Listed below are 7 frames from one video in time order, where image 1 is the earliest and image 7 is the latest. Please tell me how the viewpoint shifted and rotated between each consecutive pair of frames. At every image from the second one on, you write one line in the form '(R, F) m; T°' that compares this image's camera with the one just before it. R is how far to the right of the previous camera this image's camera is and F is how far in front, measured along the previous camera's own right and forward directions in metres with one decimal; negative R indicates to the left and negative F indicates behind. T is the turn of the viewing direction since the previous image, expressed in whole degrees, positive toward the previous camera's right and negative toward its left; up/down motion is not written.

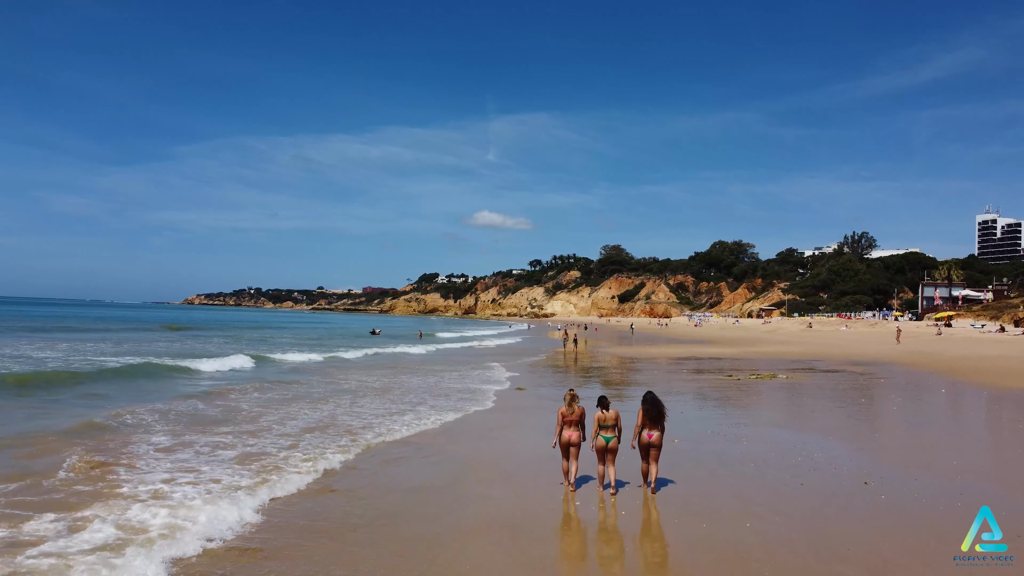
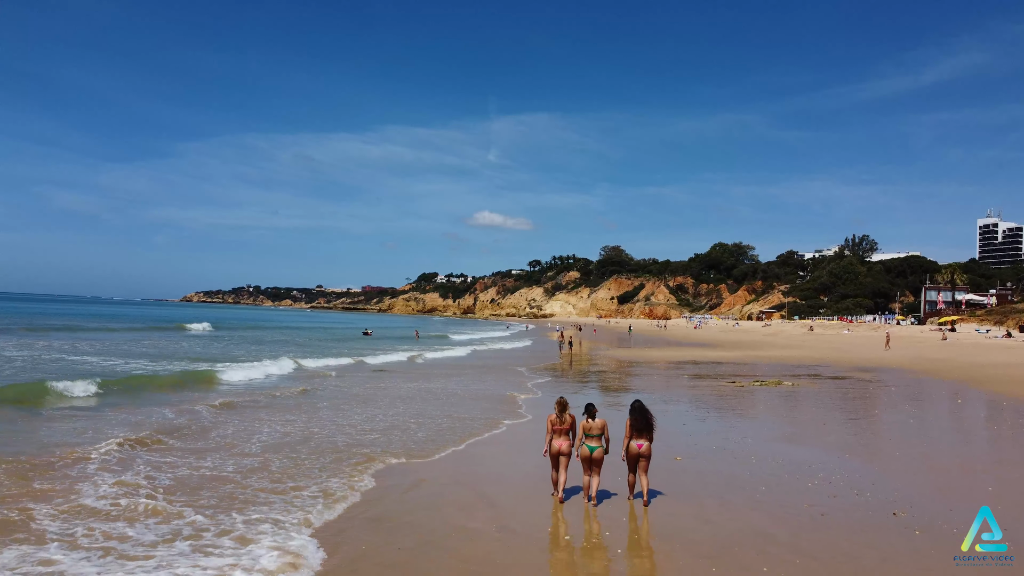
(+0.1, +0.5) m; 0°
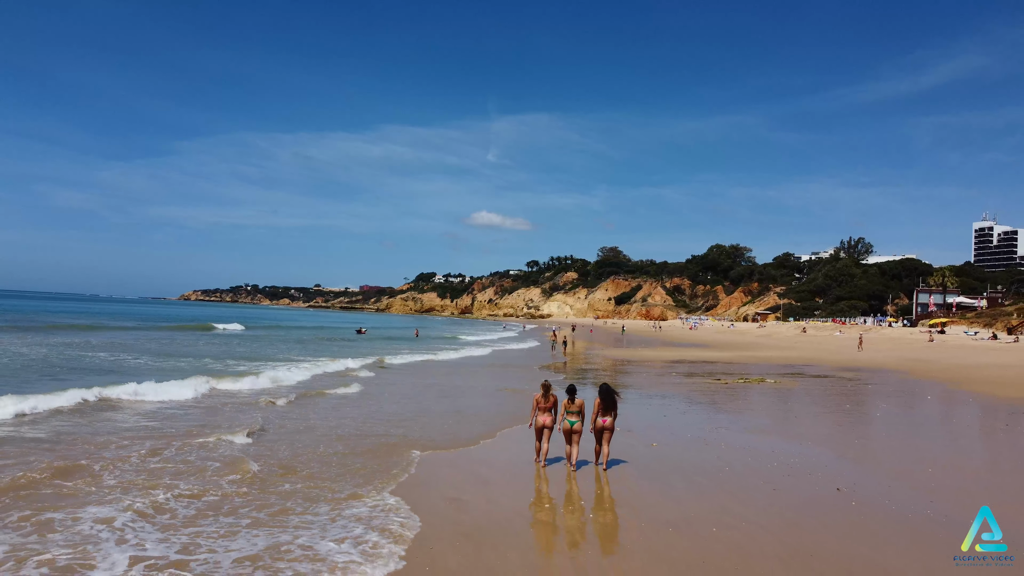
(+0.1, -0.4) m; 0°
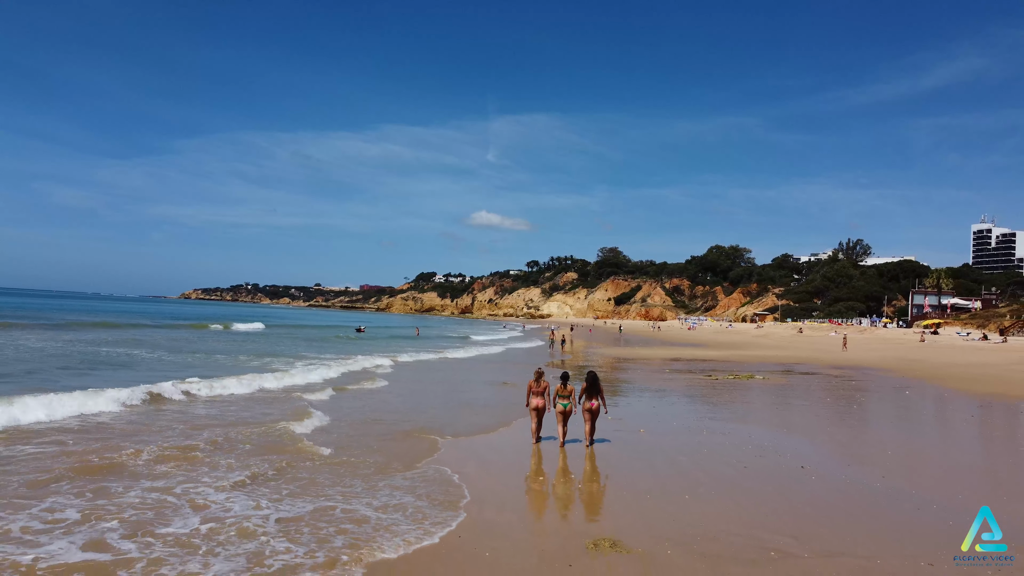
(0.0, -0.5) m; 0°
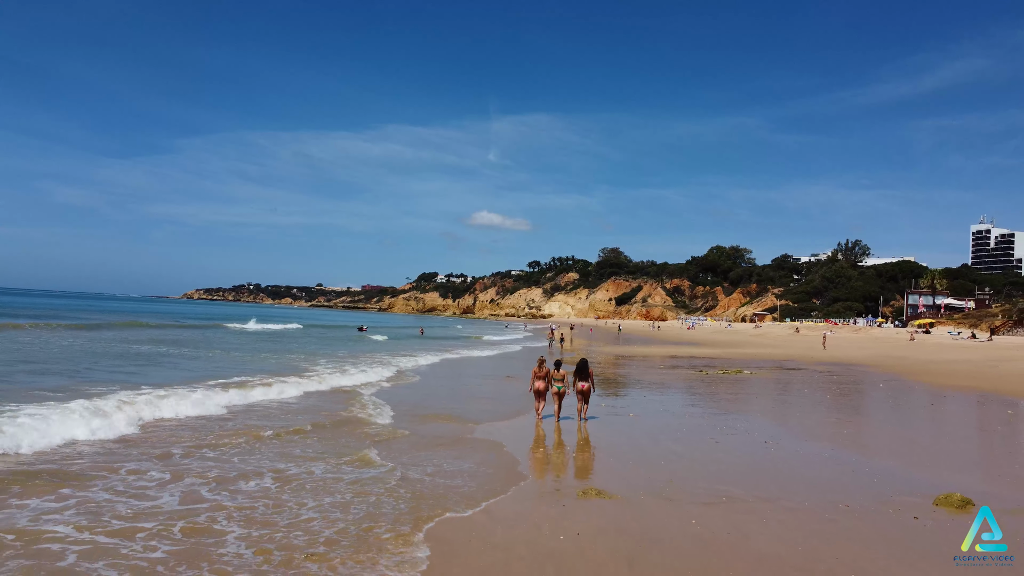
(-0.1, -0.8) m; 0°
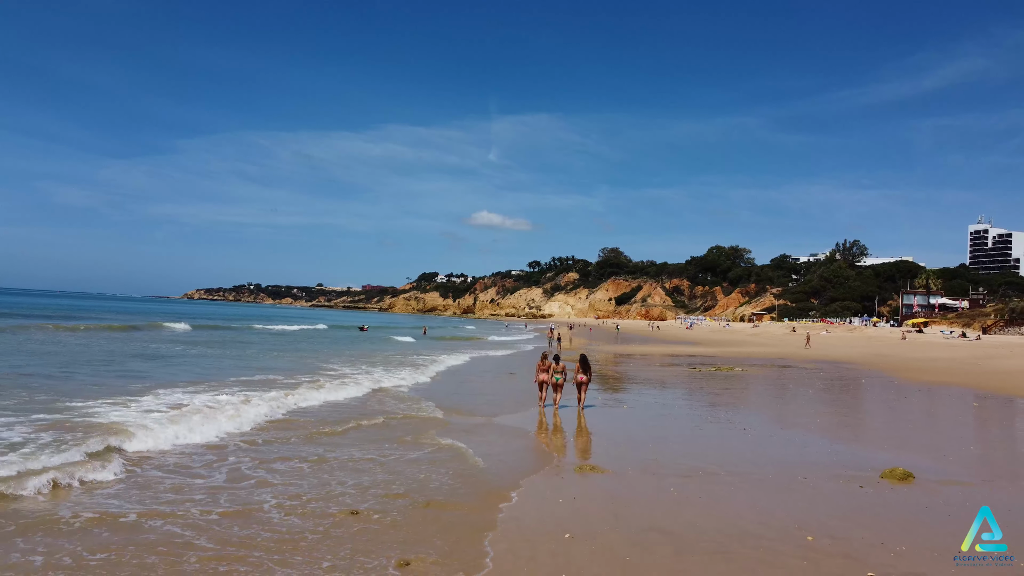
(0.0, -0.6) m; 0°
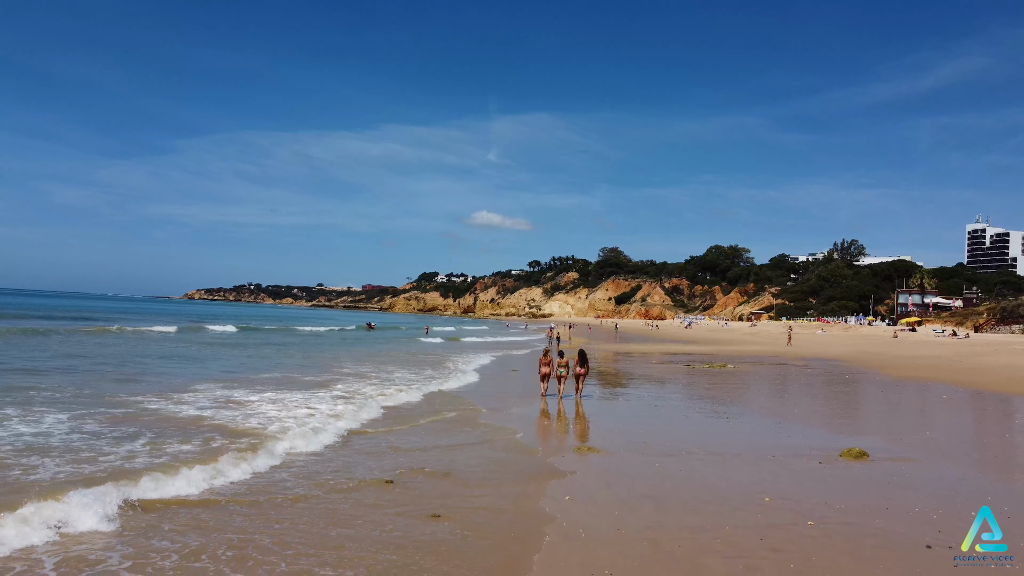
(-0.1, -0.6) m; 0°
